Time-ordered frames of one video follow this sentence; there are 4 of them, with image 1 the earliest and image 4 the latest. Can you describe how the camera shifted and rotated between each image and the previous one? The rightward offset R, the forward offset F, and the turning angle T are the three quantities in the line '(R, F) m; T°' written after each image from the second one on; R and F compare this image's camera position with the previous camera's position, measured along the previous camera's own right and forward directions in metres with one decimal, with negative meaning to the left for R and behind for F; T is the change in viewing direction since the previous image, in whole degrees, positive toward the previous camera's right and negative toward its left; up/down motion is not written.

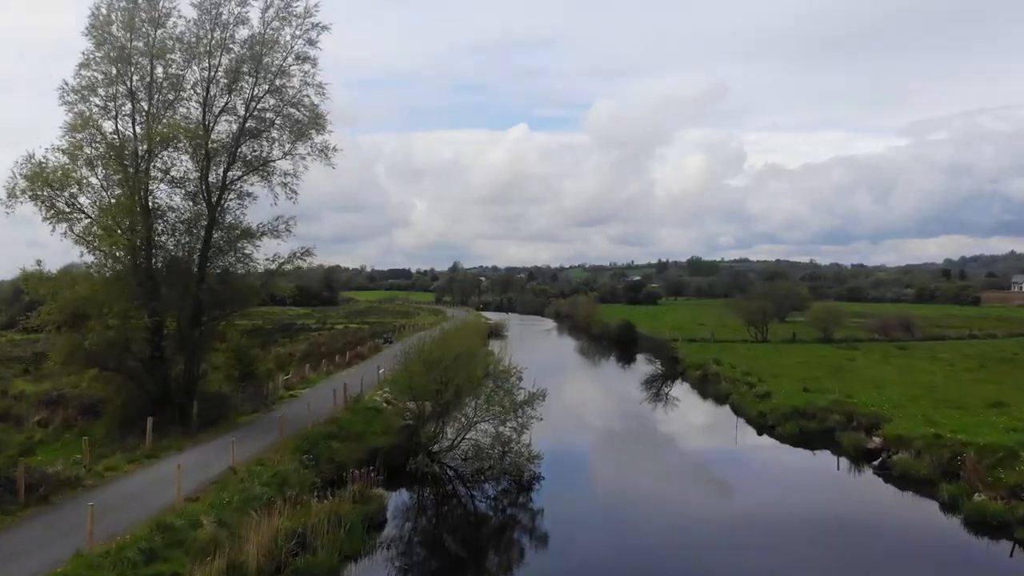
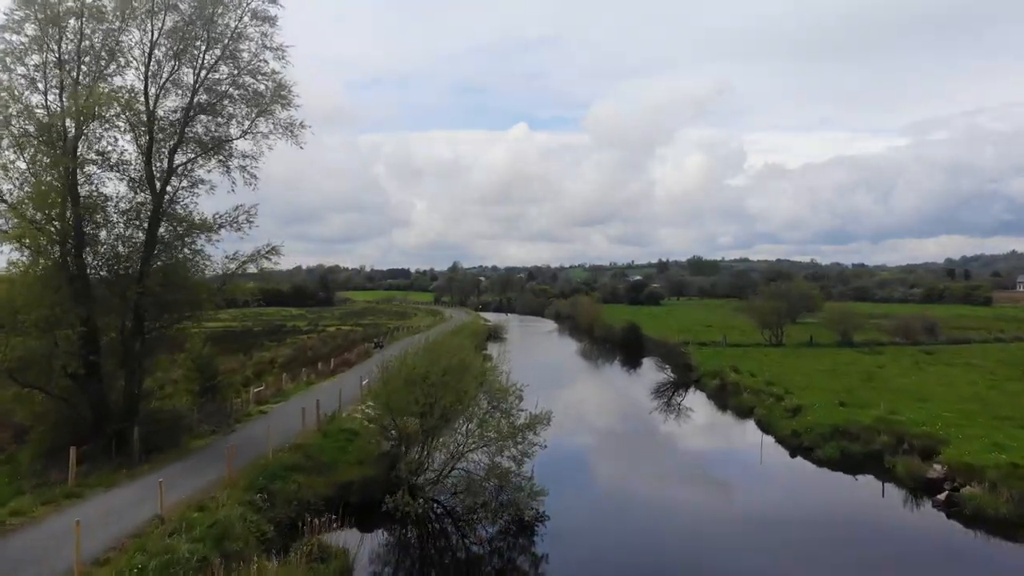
(0.0, +3.2) m; 0°
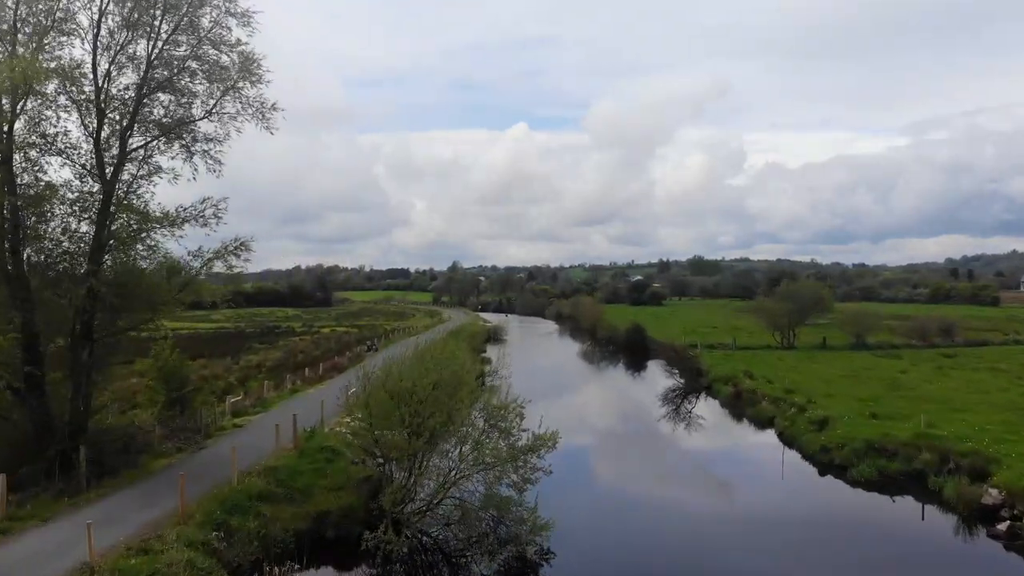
(0.0, +2.2) m; 0°
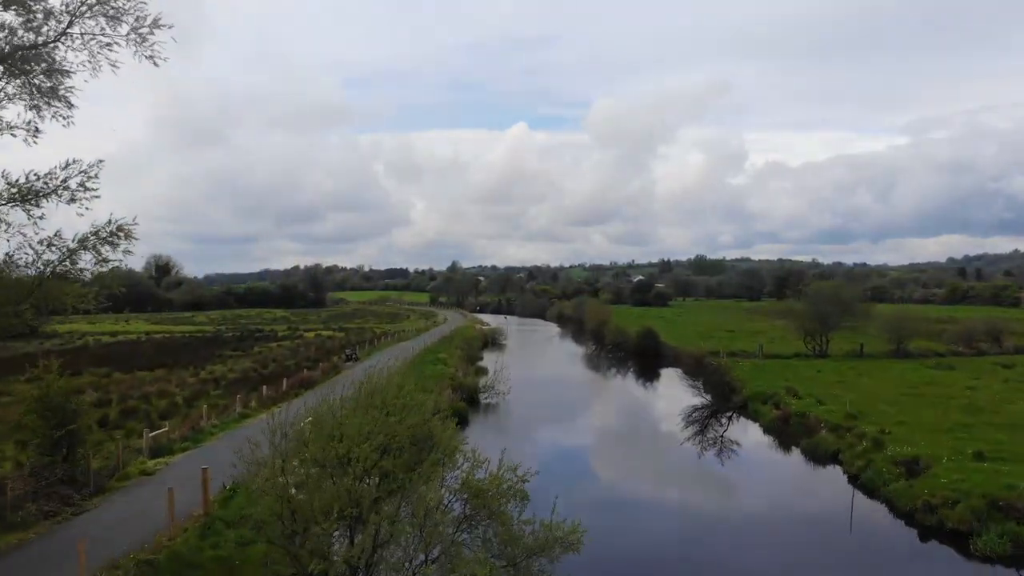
(+0.1, +5.3) m; 0°
